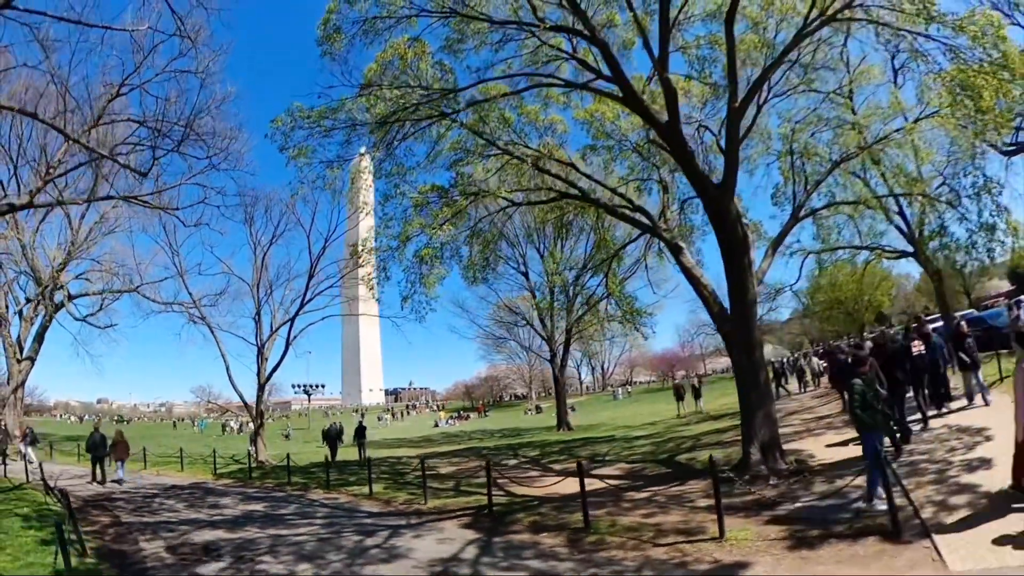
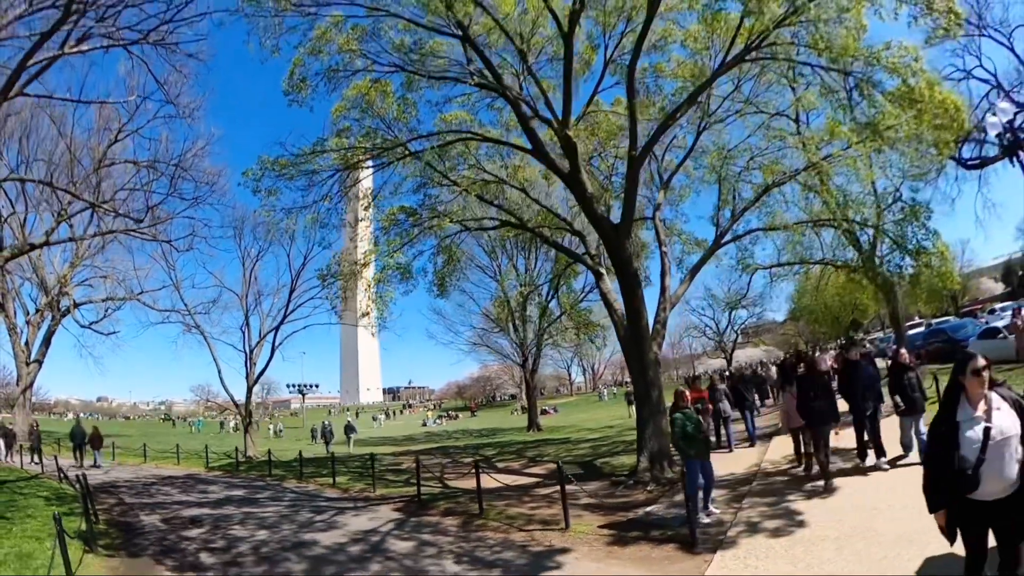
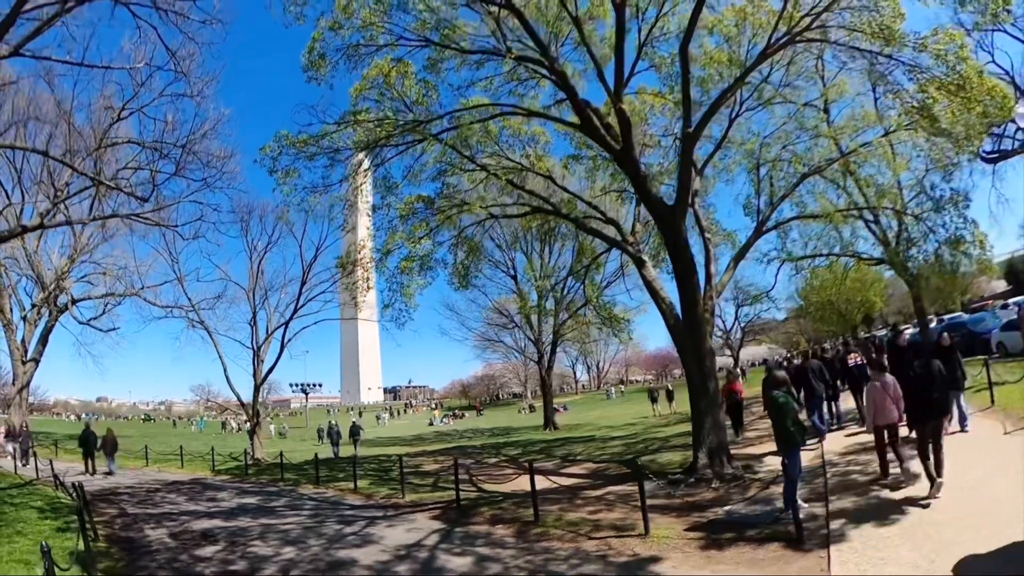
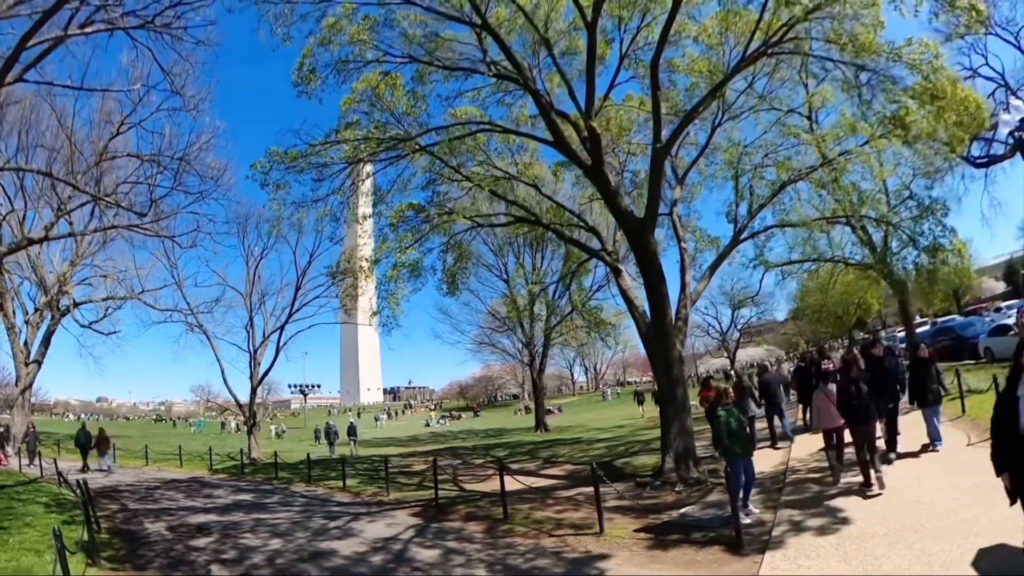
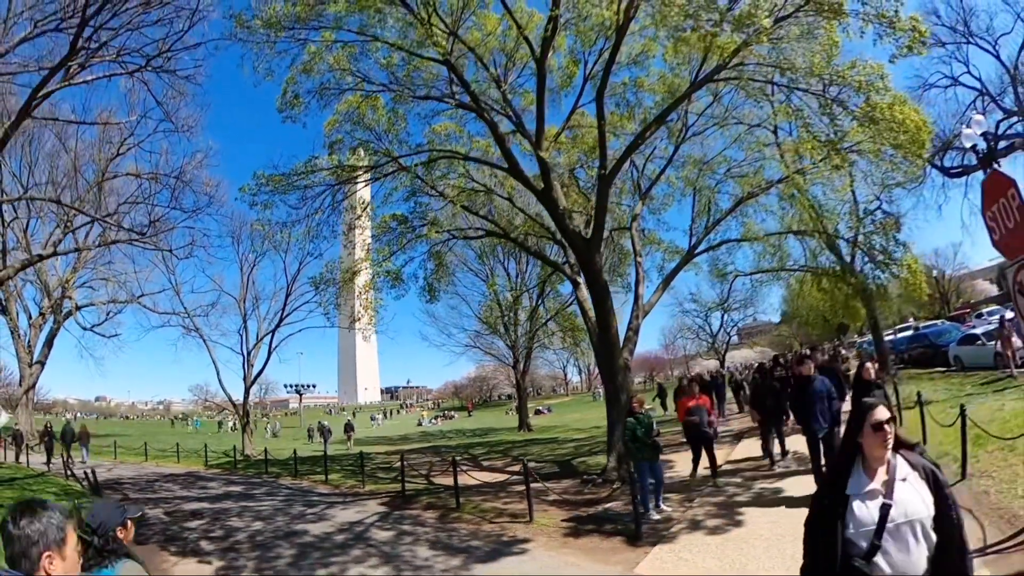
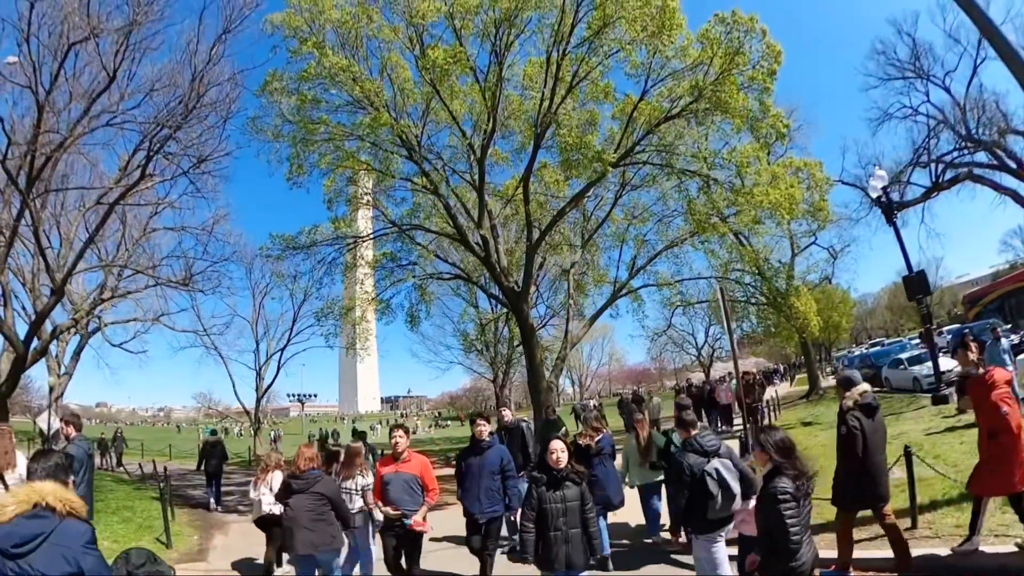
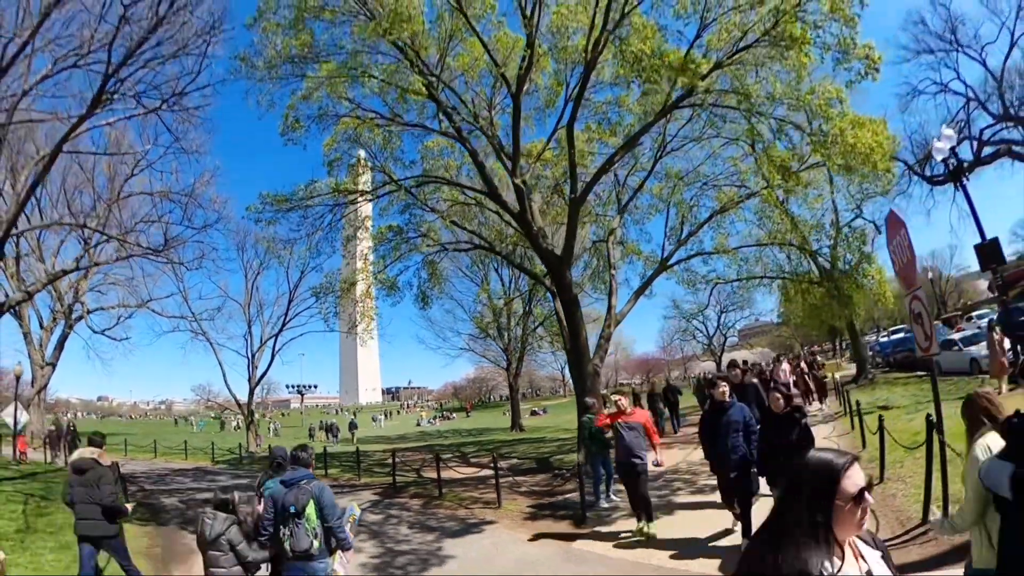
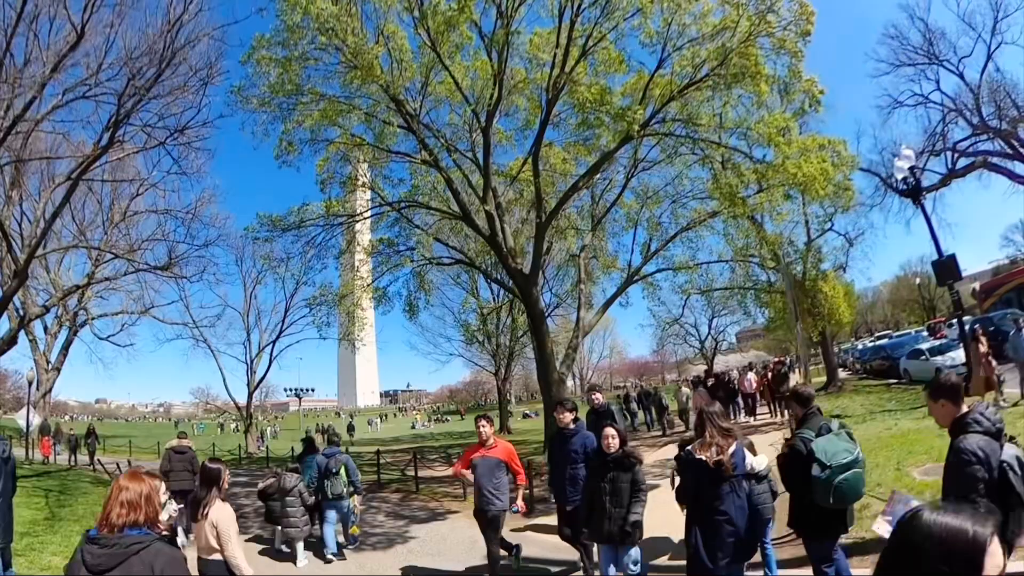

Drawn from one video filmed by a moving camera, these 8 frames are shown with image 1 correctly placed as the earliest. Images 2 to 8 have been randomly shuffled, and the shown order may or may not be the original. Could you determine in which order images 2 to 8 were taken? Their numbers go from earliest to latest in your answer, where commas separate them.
3, 4, 2, 5, 7, 8, 6
